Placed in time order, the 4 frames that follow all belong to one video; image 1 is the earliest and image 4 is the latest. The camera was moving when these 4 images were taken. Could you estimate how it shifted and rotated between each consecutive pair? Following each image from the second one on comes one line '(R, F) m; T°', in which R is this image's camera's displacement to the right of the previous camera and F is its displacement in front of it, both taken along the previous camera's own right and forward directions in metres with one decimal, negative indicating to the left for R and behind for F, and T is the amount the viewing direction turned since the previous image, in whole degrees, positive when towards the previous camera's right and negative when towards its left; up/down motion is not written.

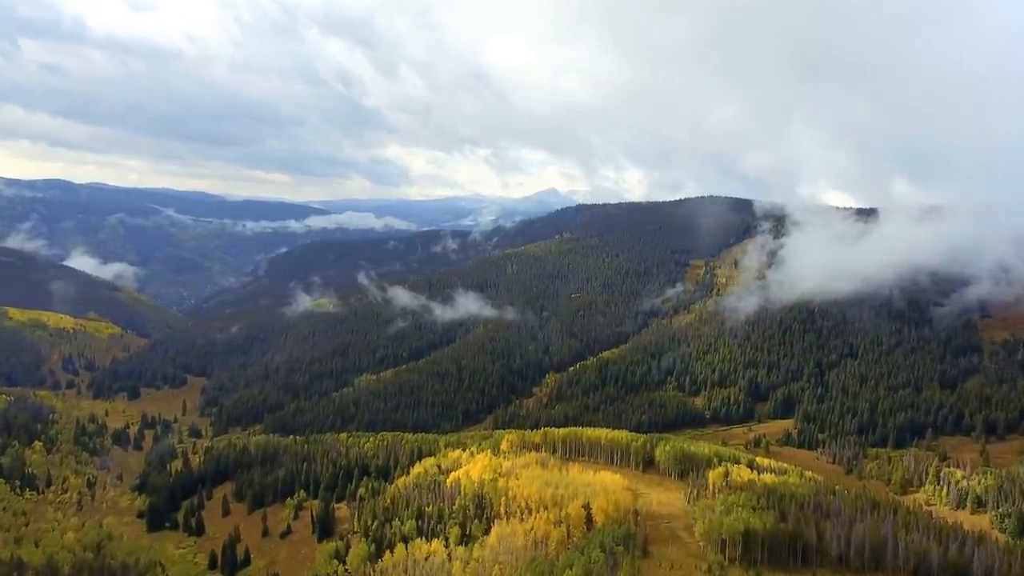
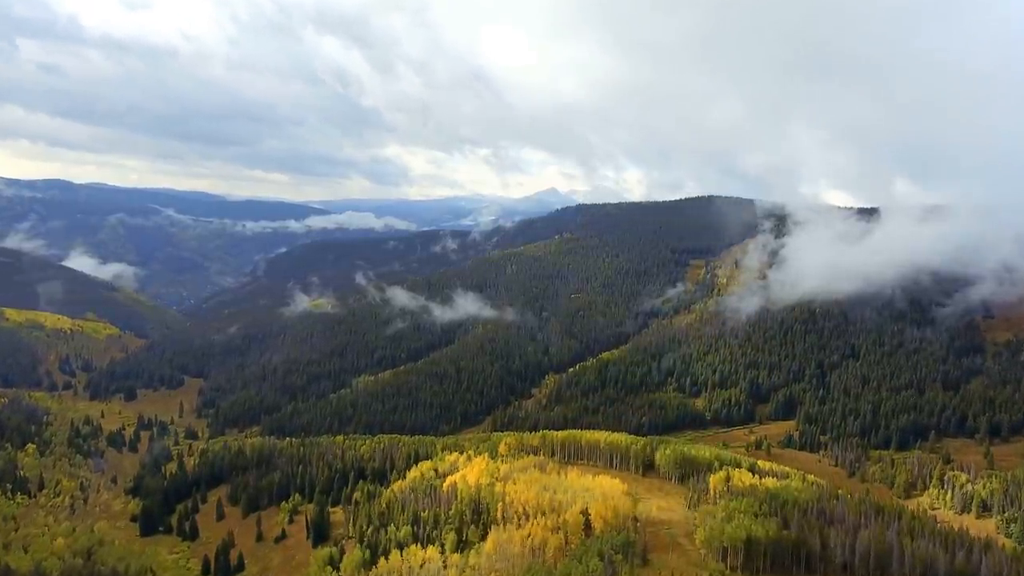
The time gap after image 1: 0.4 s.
(+0.5, +2.0) m; 0°
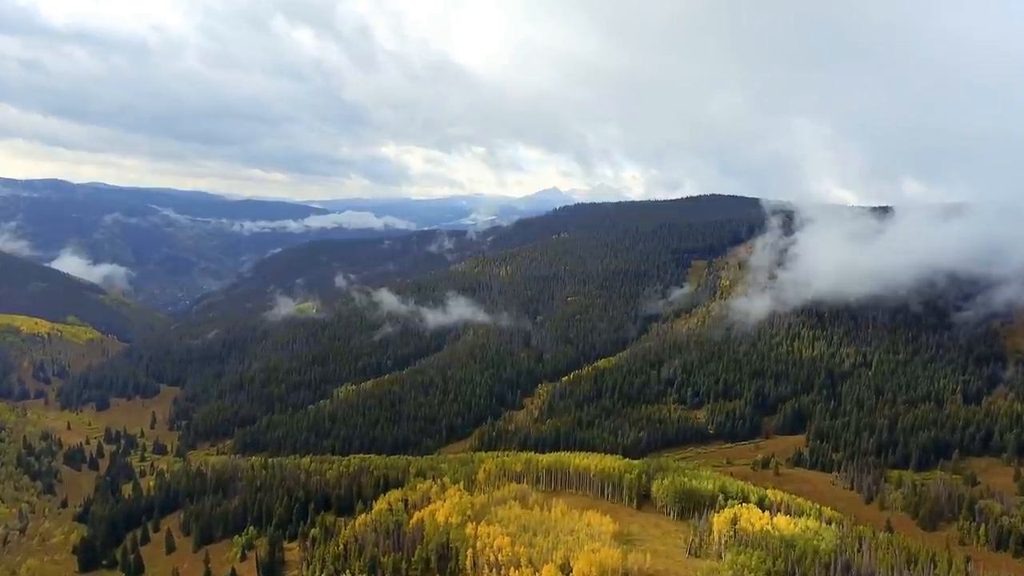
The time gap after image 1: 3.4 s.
(+4.0, +15.0) m; 0°
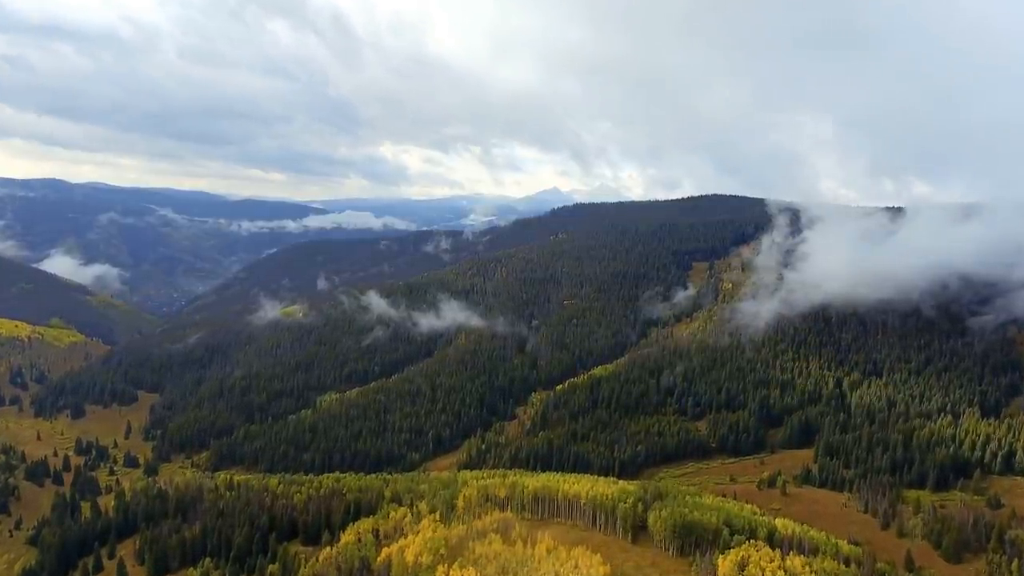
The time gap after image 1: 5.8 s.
(+2.9, +11.8) m; 0°
